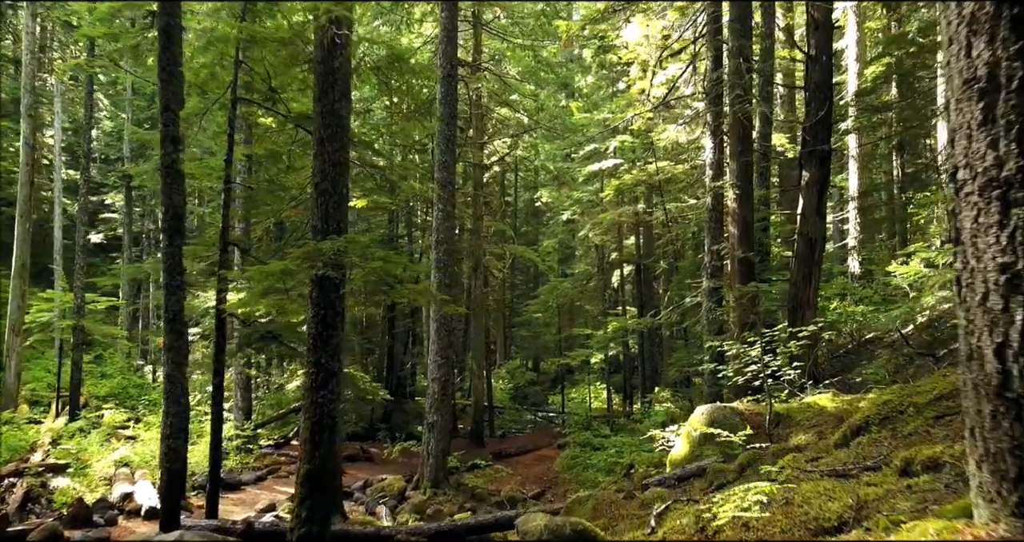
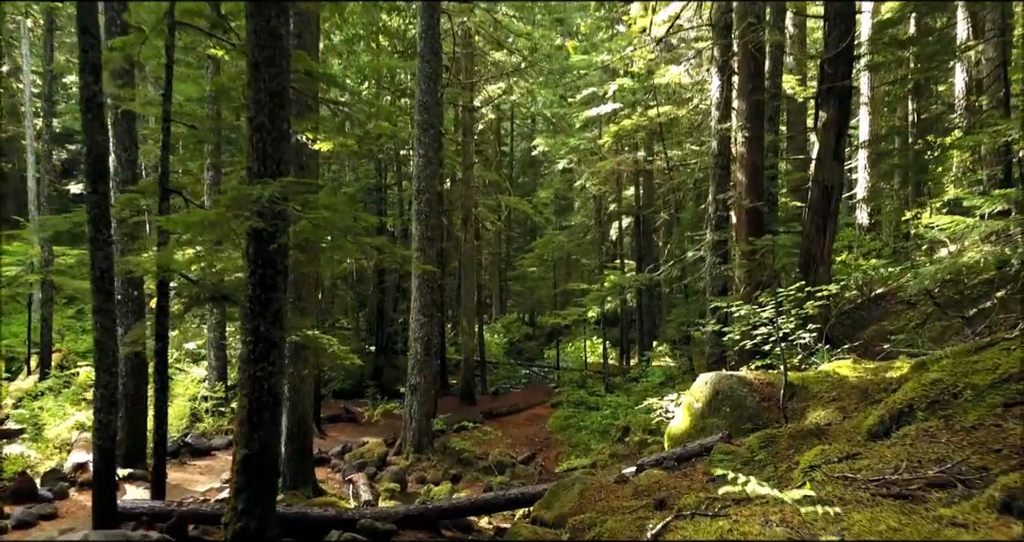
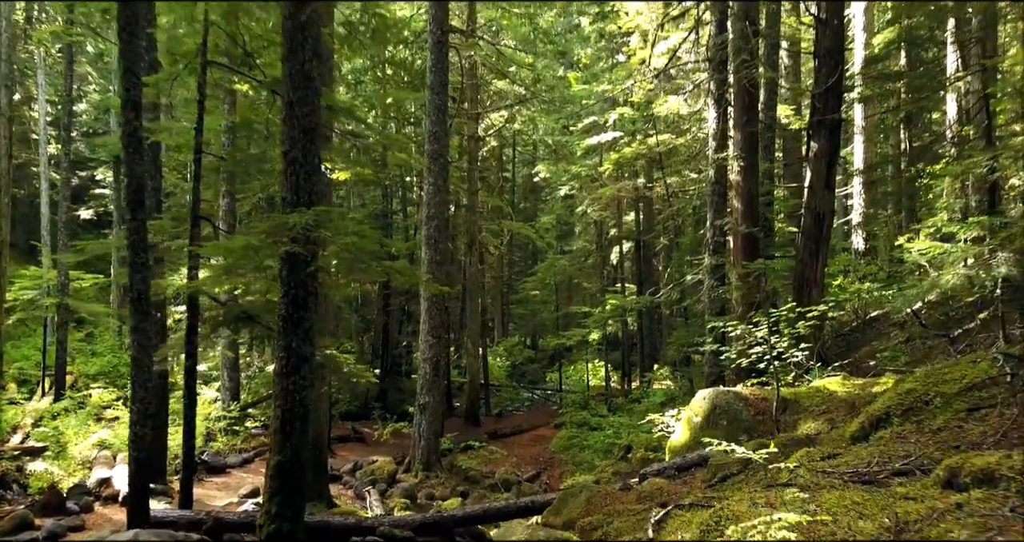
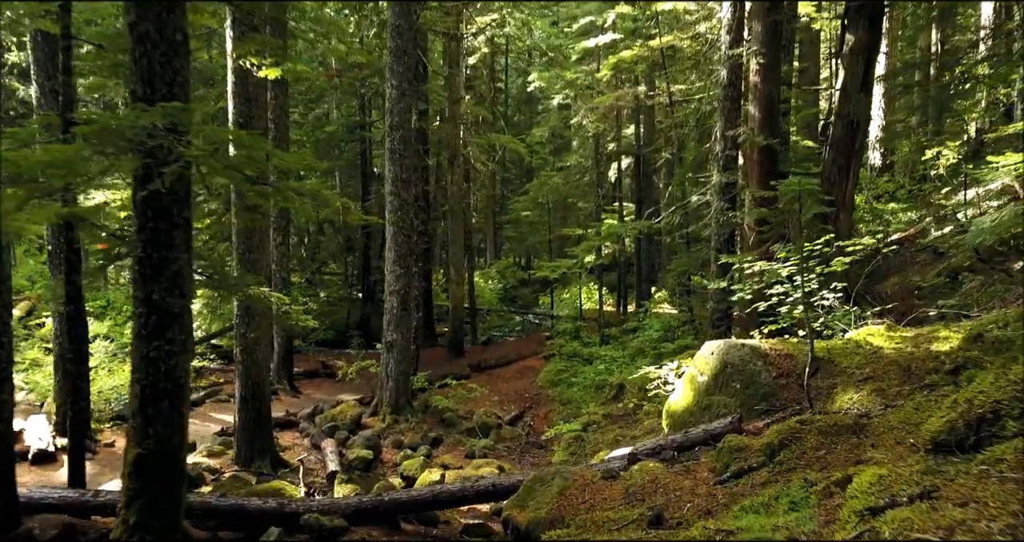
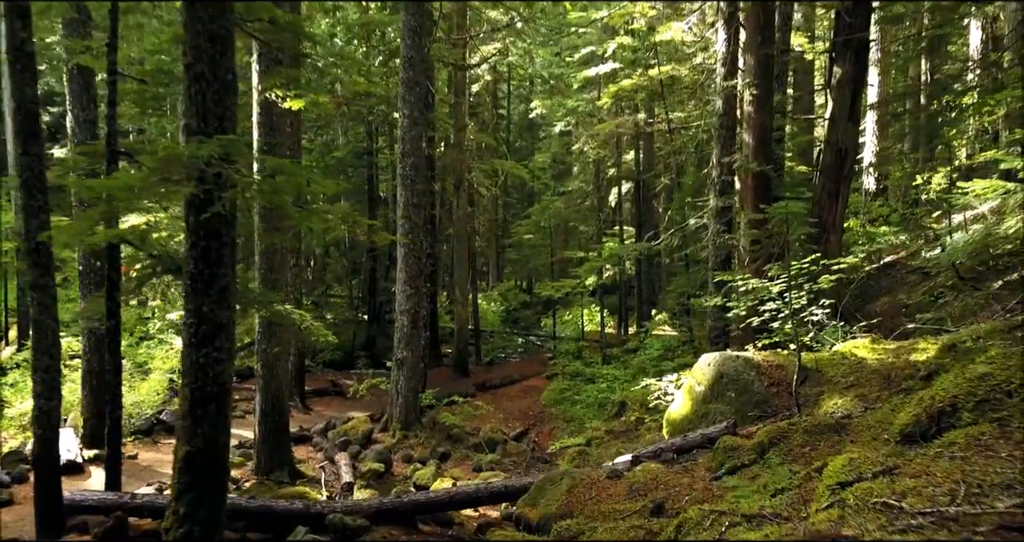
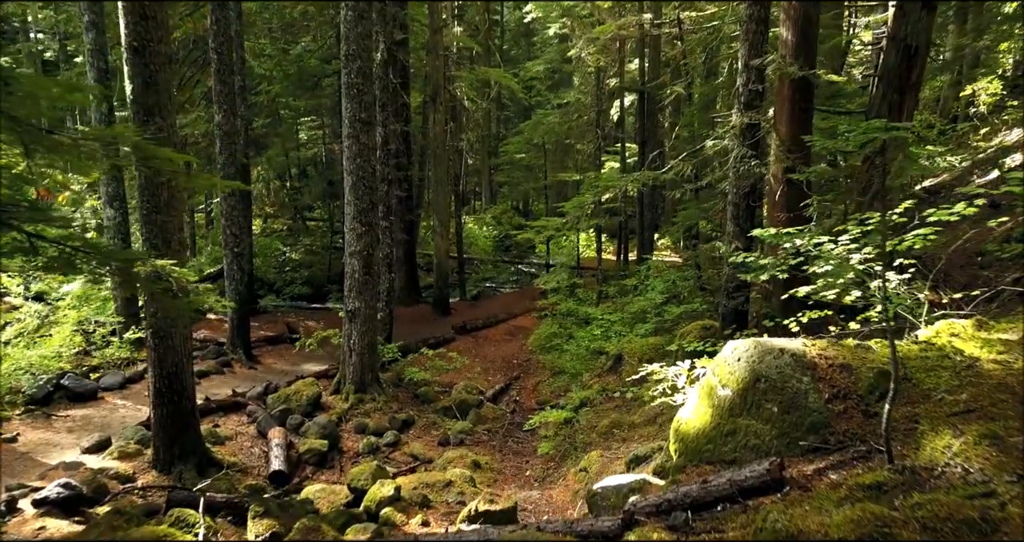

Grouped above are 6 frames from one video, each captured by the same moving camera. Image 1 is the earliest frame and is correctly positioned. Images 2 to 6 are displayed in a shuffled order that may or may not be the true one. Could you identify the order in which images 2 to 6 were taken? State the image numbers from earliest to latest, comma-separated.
3, 2, 5, 4, 6
